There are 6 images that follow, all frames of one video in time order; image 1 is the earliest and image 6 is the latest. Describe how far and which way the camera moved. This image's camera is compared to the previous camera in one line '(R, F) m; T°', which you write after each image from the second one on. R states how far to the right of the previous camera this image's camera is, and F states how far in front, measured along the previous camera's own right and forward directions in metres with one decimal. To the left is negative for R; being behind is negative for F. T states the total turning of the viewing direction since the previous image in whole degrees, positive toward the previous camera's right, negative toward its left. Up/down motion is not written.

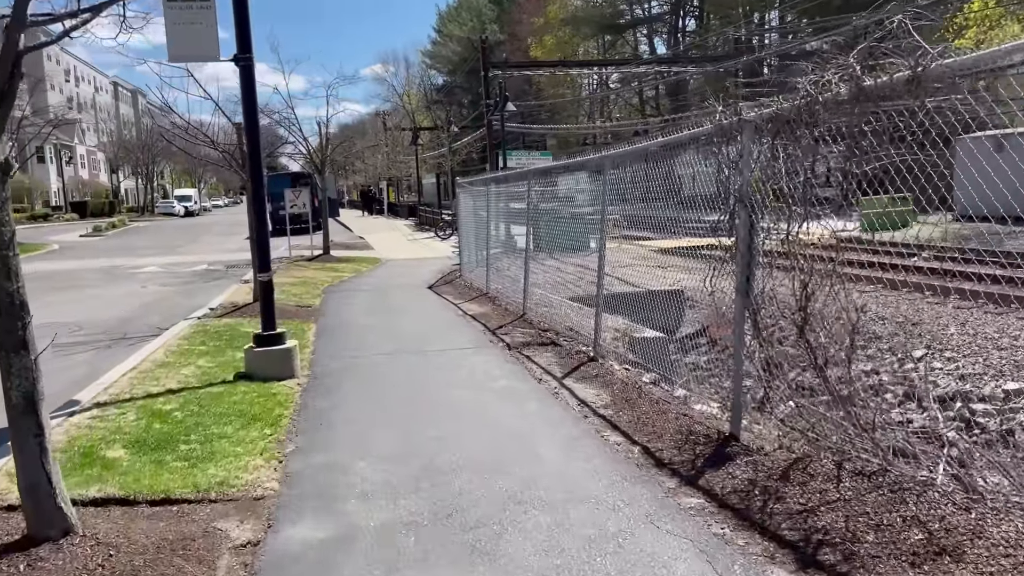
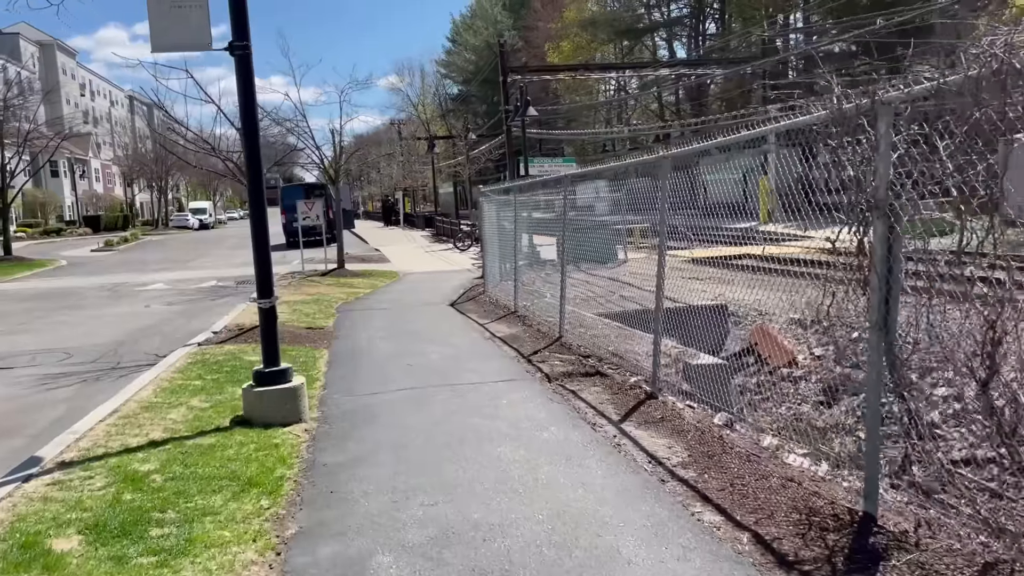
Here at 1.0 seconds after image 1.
(-0.2, +0.9) m; -1°
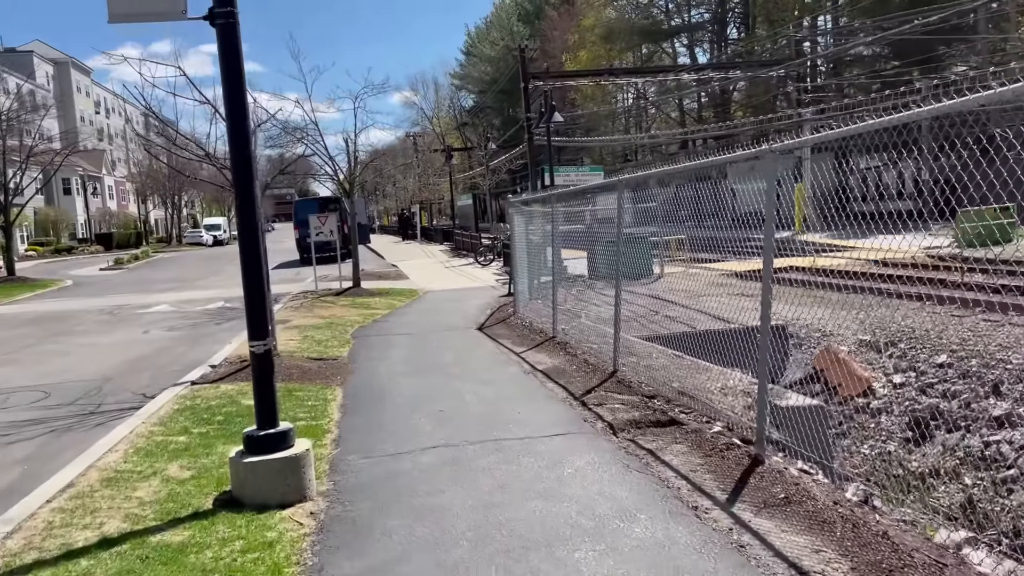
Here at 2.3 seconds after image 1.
(-0.2, +1.2) m; -1°
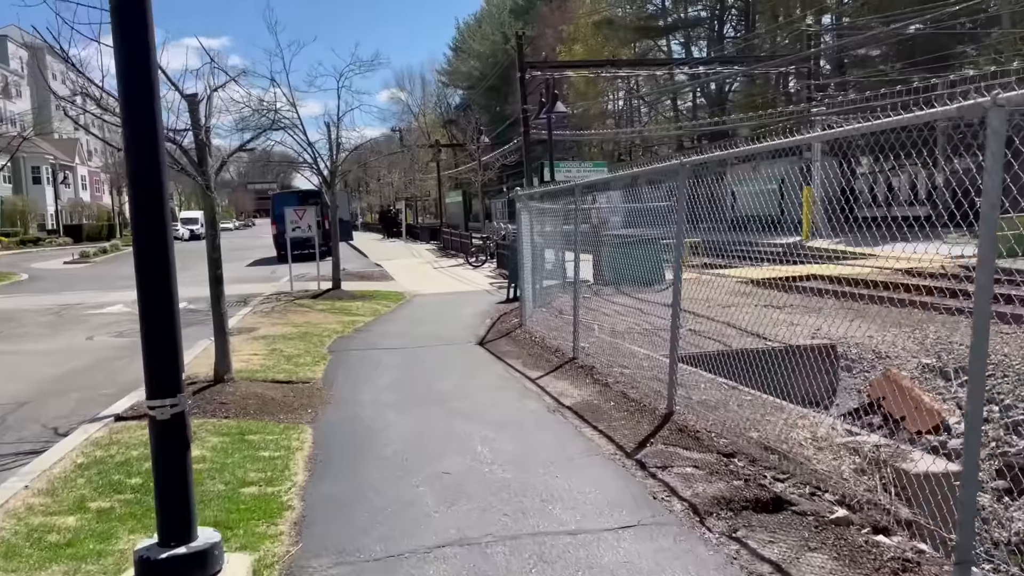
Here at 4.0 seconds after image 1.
(-0.3, +1.6) m; +1°
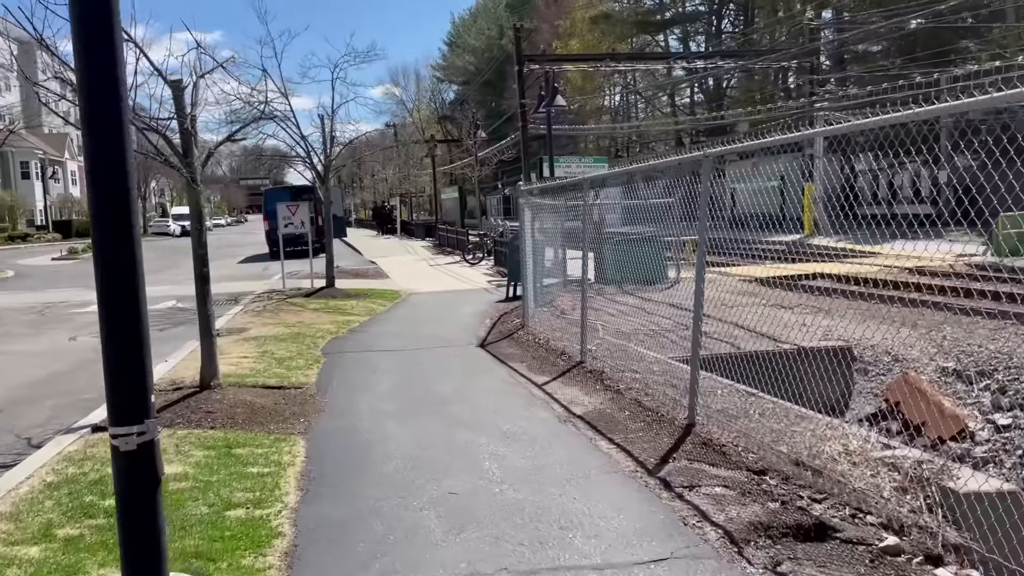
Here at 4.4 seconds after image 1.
(-0.1, +0.4) m; 0°
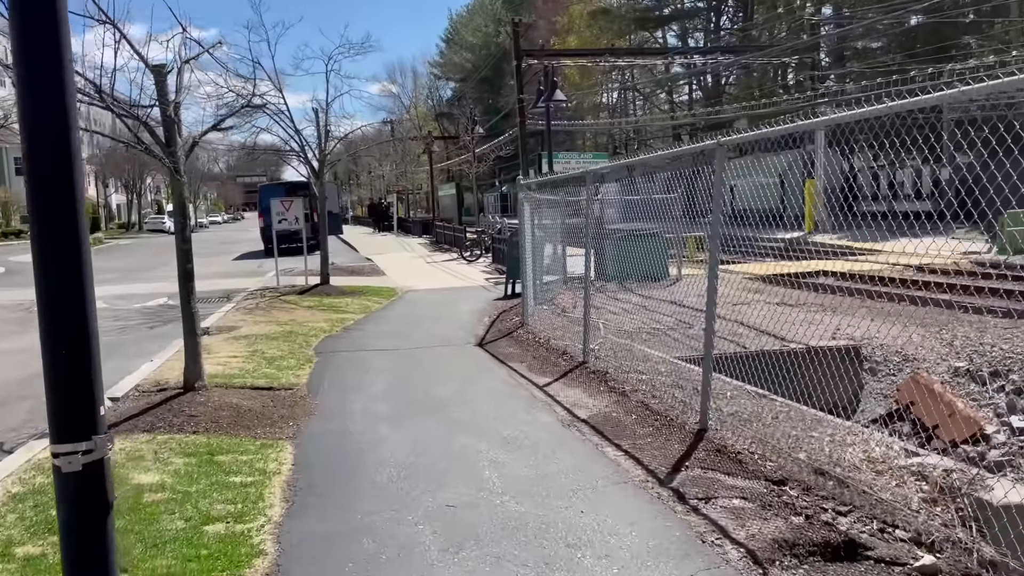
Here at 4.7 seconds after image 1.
(0.0, +0.3) m; 0°
